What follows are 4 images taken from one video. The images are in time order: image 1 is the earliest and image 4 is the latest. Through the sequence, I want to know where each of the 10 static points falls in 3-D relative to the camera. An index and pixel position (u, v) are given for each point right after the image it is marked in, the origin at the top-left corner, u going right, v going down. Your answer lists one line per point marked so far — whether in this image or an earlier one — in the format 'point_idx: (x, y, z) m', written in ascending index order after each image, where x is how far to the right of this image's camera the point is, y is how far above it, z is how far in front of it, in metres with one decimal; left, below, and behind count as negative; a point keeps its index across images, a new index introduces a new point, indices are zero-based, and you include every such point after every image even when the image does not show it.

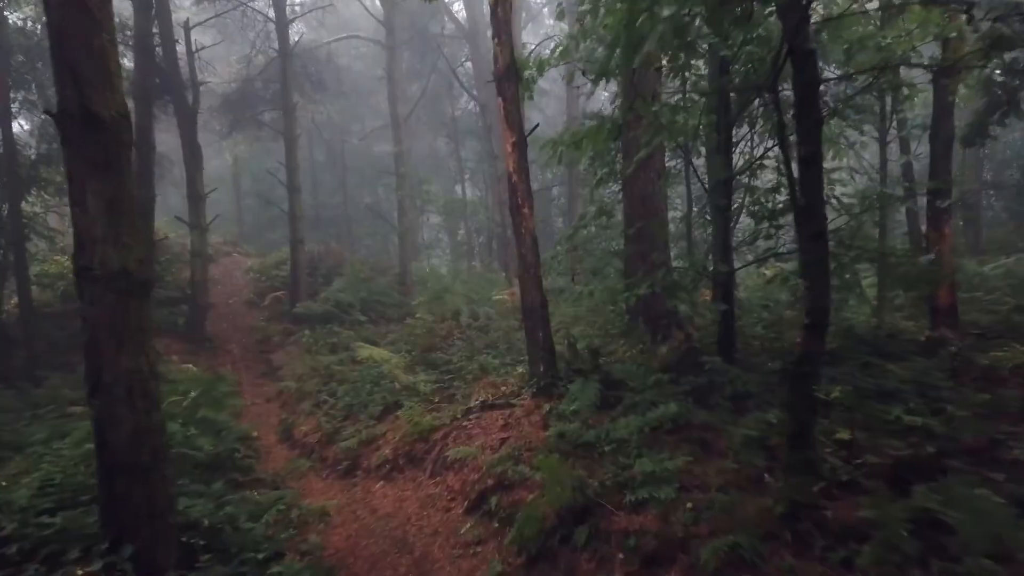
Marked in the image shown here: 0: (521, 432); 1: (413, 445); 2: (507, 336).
0: (+0.1, -1.3, +7.9) m
1: (-1.0, -1.6, +9.1) m
2: (-0.1, -0.8, +13.8) m
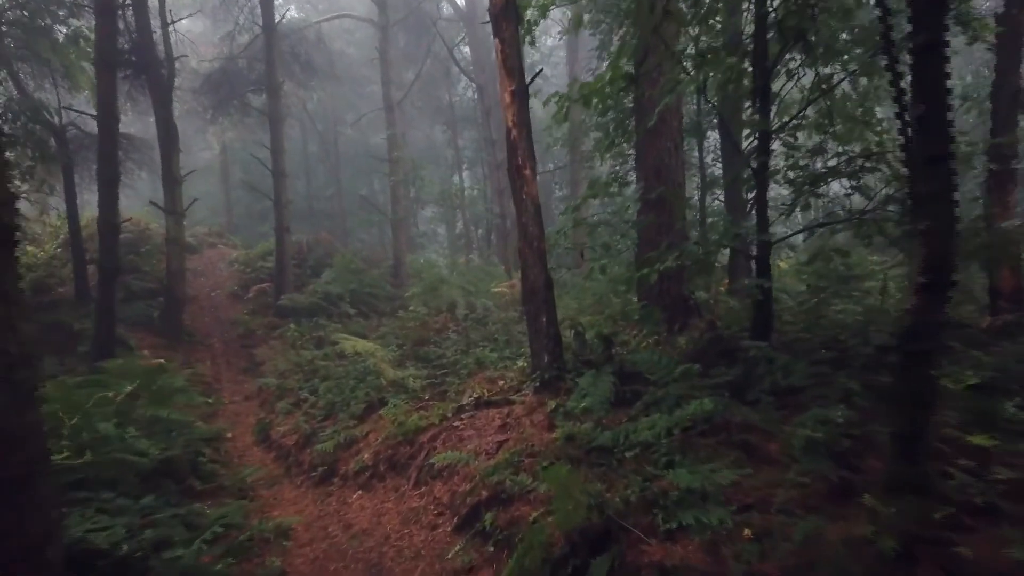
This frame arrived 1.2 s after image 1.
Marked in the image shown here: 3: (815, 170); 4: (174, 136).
0: (+0.1, -1.1, +6.7) m
1: (-1.0, -1.4, +7.9) m
2: (-0.1, -0.6, +12.6) m
3: (+2.4, +1.0, +7.1) m
4: (-6.7, +3.0, +17.3) m
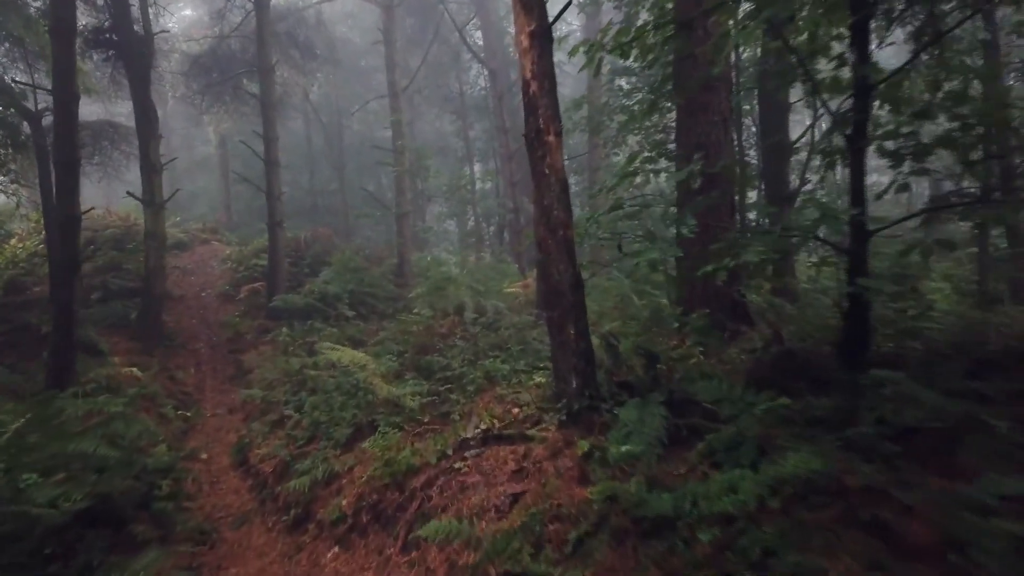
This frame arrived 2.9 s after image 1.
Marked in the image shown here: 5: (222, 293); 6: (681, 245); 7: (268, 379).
0: (+0.2, -1.1, +5.0) m
1: (-0.9, -1.4, +6.2) m
2: (+0.1, -0.6, +10.9) m
3: (+2.6, +0.9, +5.4) m
4: (-6.4, +3.0, +15.7) m
5: (-6.0, -0.1, +18.1) m
6: (+1.5, +0.4, +7.4) m
7: (-3.5, -1.3, +12.5) m
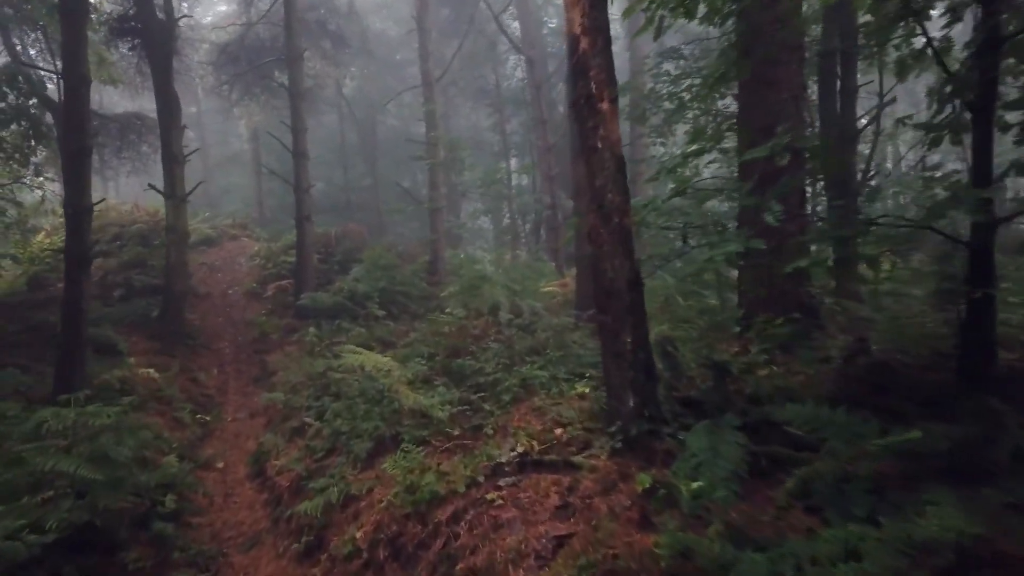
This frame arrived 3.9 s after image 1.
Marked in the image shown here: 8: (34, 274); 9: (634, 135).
0: (+0.4, -1.1, +4.1) m
1: (-0.7, -1.4, +5.4) m
2: (+0.6, -0.6, +10.0) m
3: (+2.8, +0.9, +4.4) m
4: (-5.8, +3.1, +15.1) m
5: (-5.3, -0.1, +17.5) m
6: (+1.8, +0.4, +6.5) m
7: (-3.0, -1.3, +11.8) m
8: (-8.0, +0.2, +14.5) m
9: (+2.2, +2.7, +15.3) m
